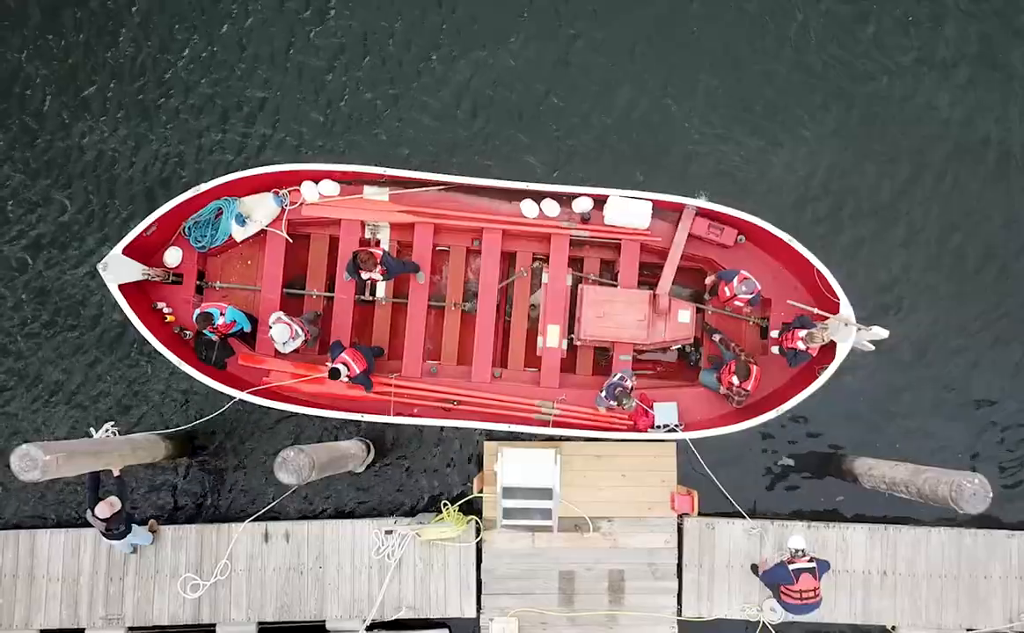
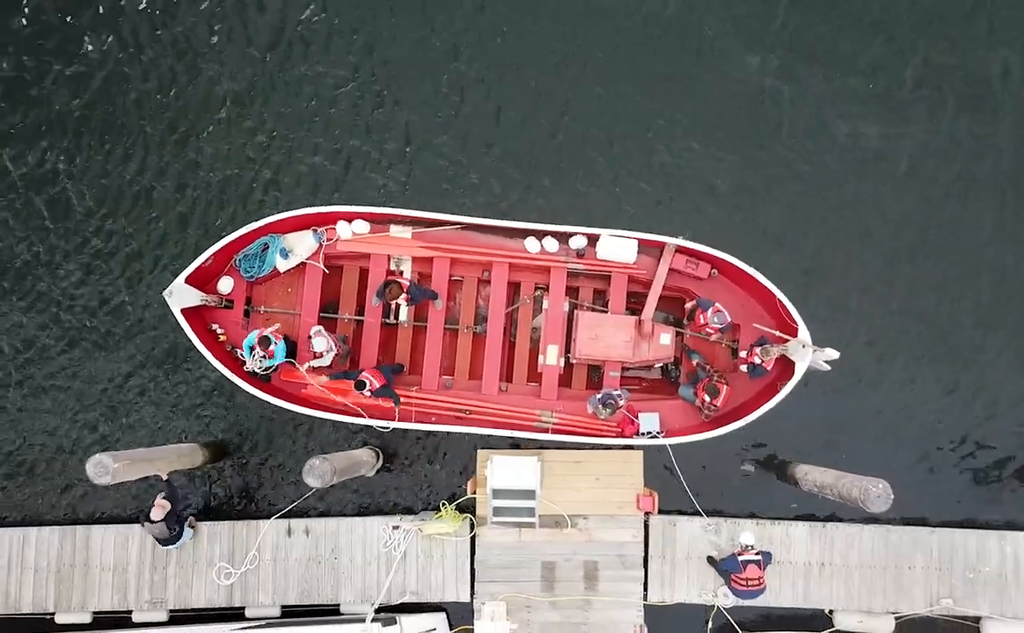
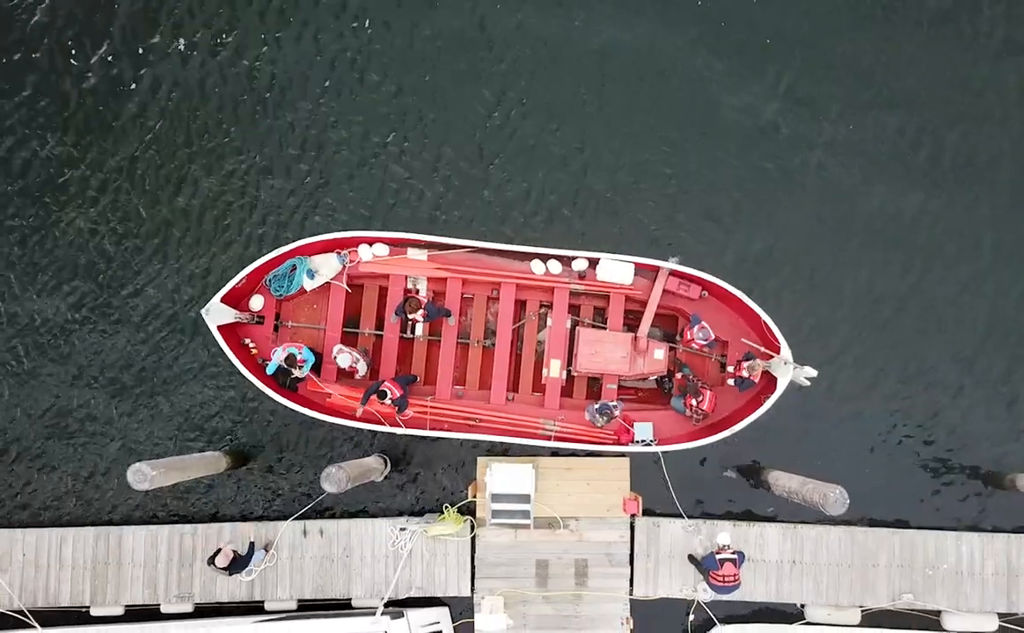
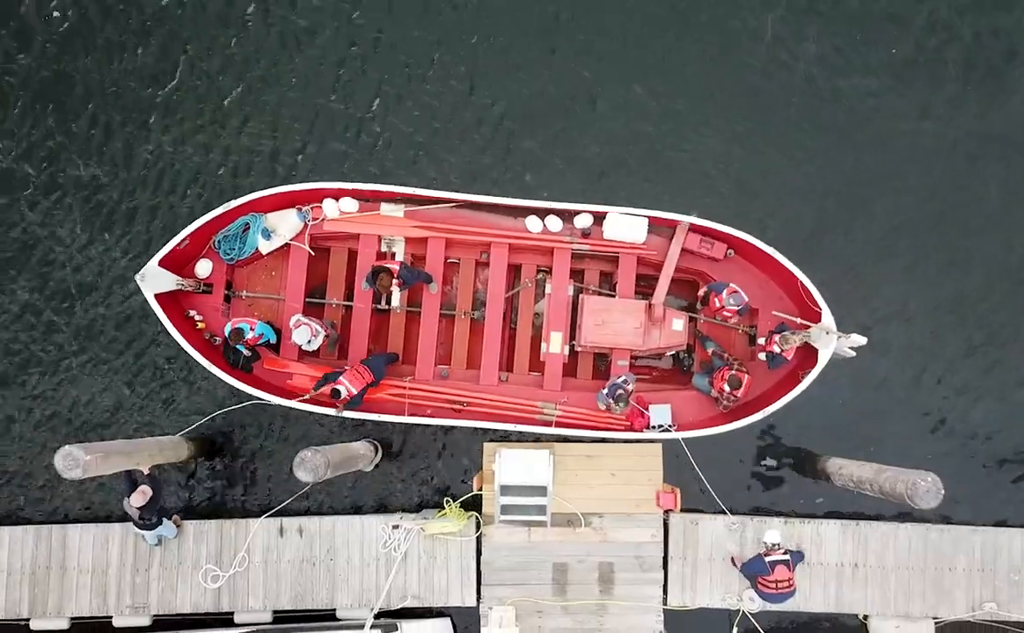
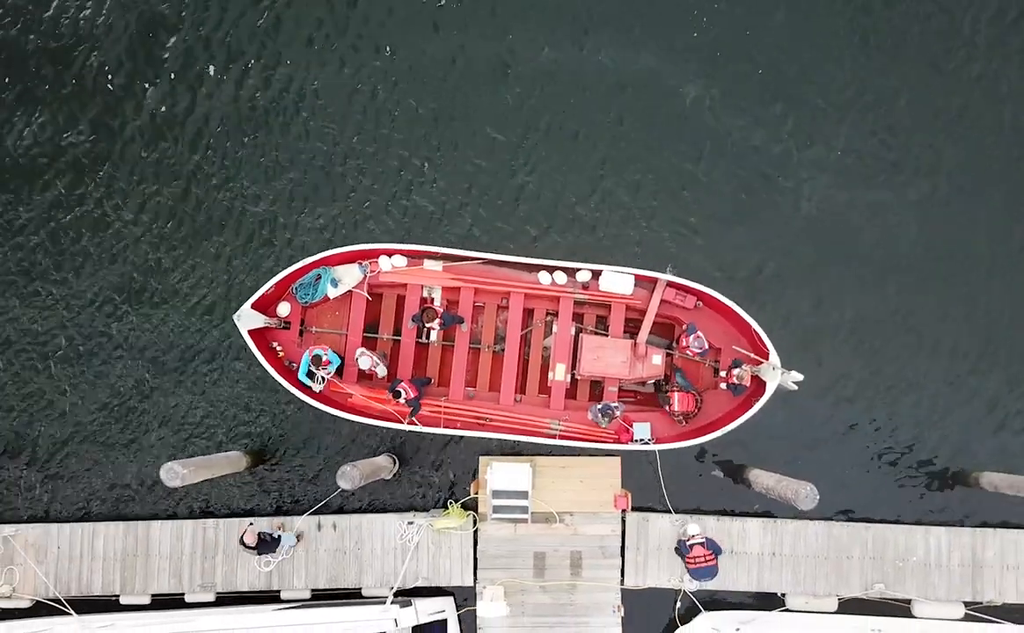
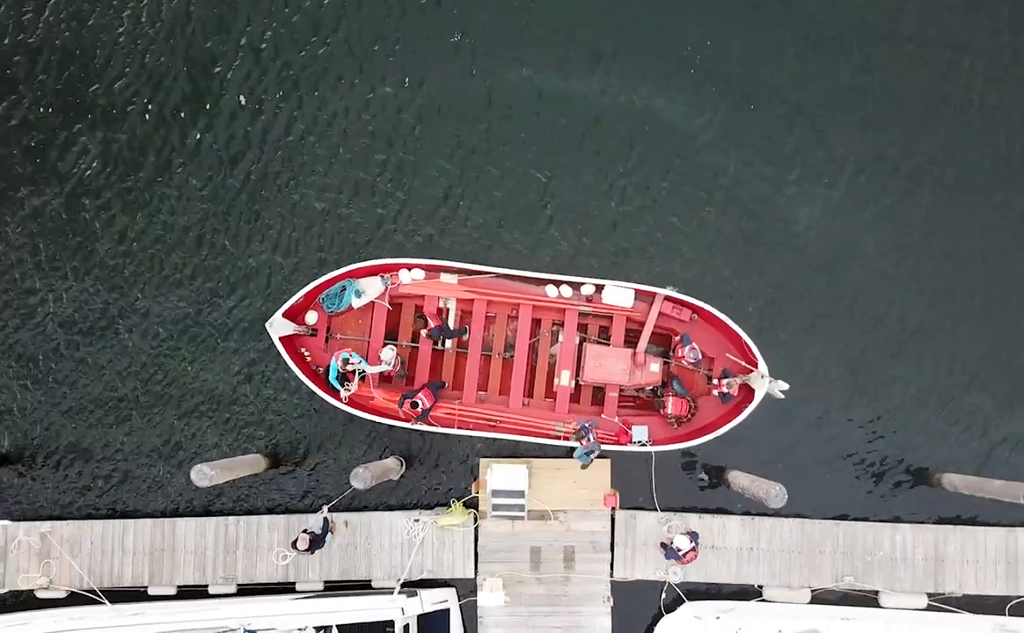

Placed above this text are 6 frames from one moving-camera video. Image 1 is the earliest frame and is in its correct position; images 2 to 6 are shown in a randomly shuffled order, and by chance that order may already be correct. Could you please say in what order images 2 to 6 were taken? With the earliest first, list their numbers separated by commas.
4, 2, 3, 5, 6
